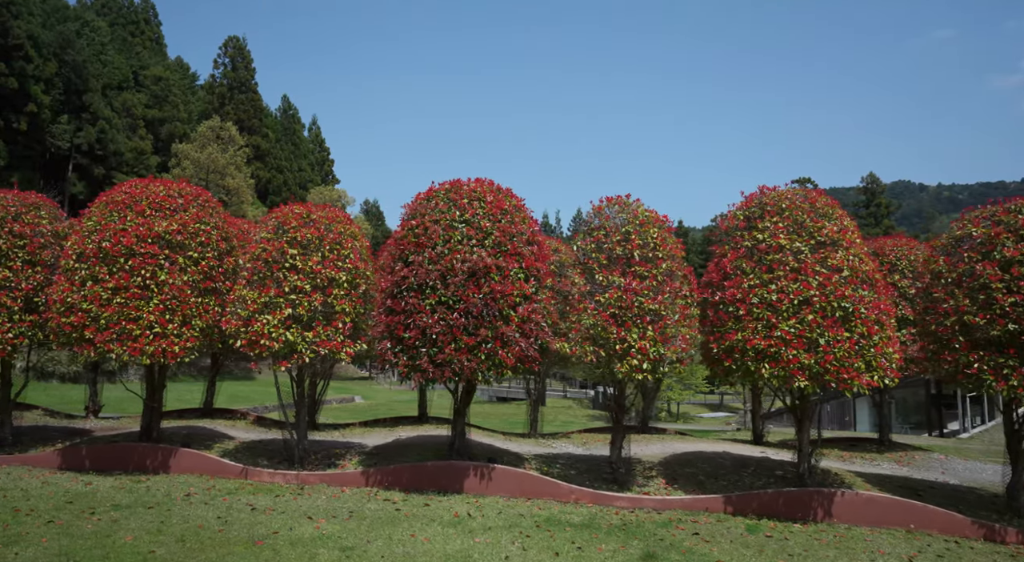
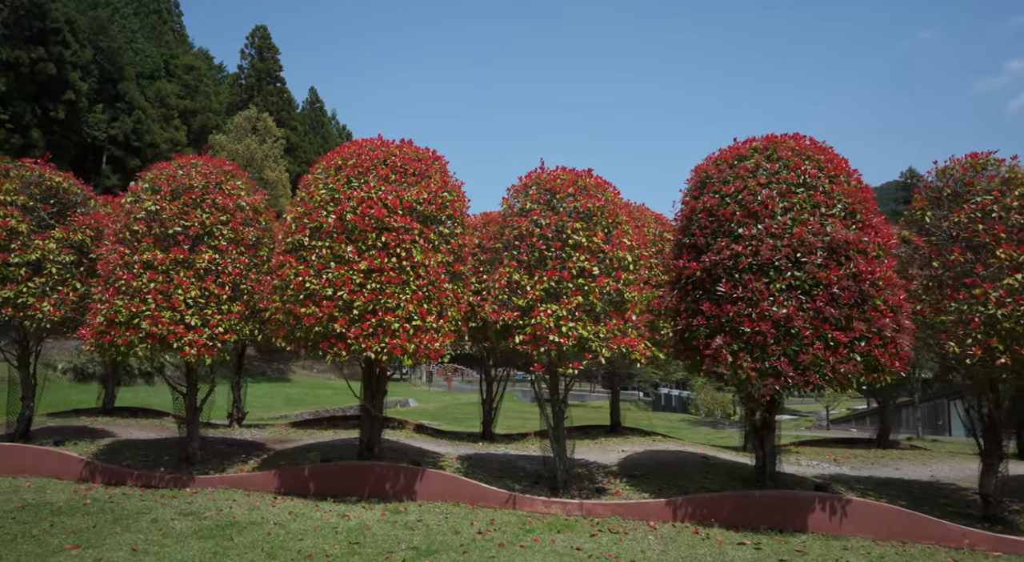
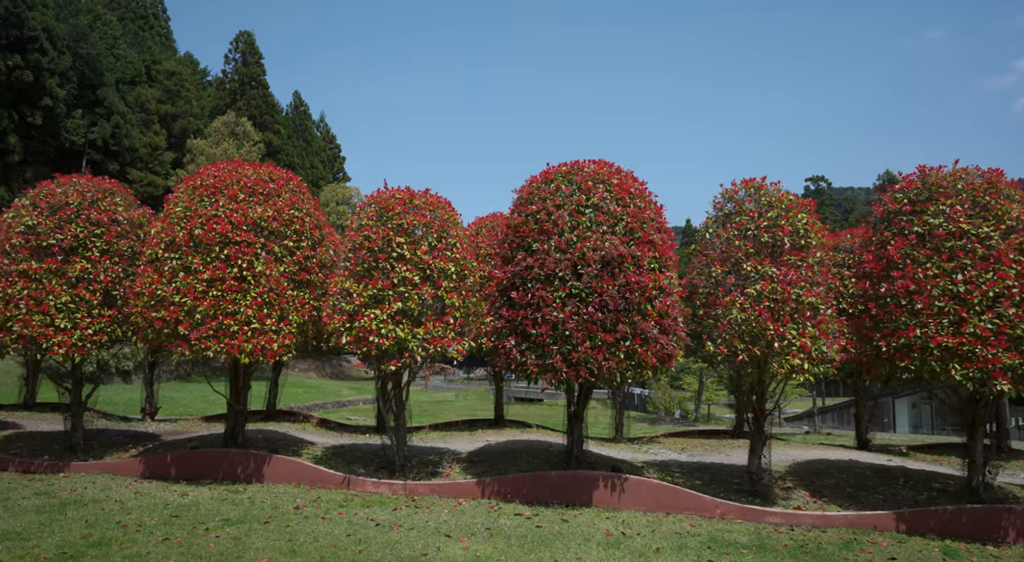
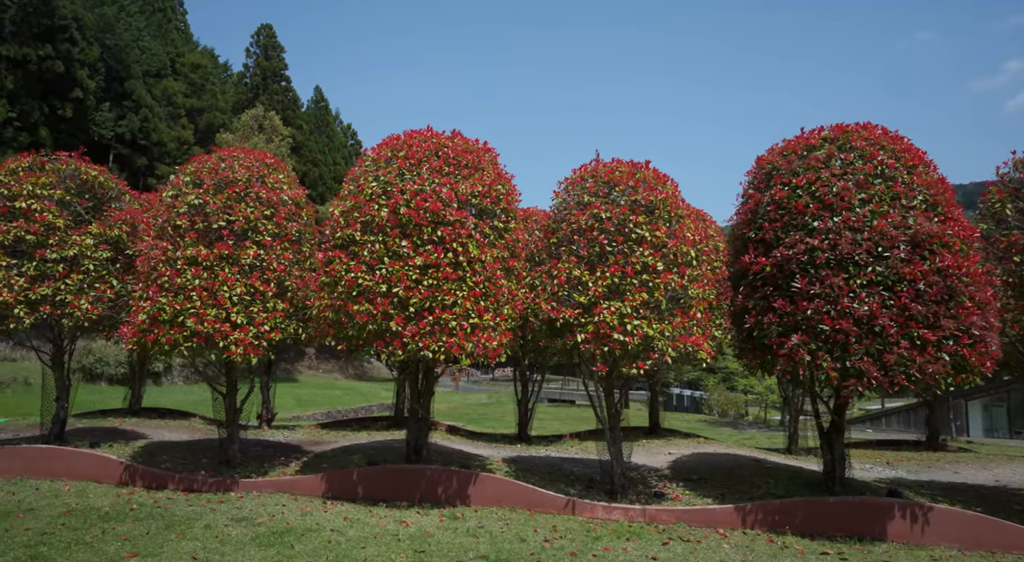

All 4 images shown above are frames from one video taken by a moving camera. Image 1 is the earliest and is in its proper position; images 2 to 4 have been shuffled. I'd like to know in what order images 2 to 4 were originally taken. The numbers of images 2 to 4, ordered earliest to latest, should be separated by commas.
3, 2, 4
